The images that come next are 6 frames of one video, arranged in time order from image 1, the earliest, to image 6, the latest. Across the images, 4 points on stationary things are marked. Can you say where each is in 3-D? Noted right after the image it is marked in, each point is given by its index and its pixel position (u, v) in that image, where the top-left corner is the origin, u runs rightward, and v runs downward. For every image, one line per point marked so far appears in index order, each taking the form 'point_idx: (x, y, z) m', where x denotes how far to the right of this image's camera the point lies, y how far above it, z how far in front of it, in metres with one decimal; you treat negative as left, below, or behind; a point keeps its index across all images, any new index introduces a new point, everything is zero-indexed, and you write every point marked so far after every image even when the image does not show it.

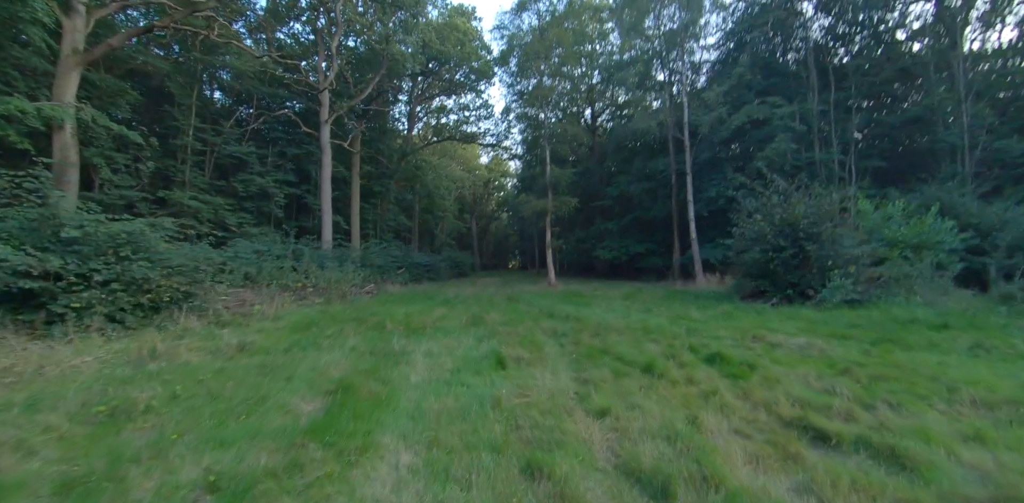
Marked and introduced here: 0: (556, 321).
0: (+1.0, -1.6, +9.3) m
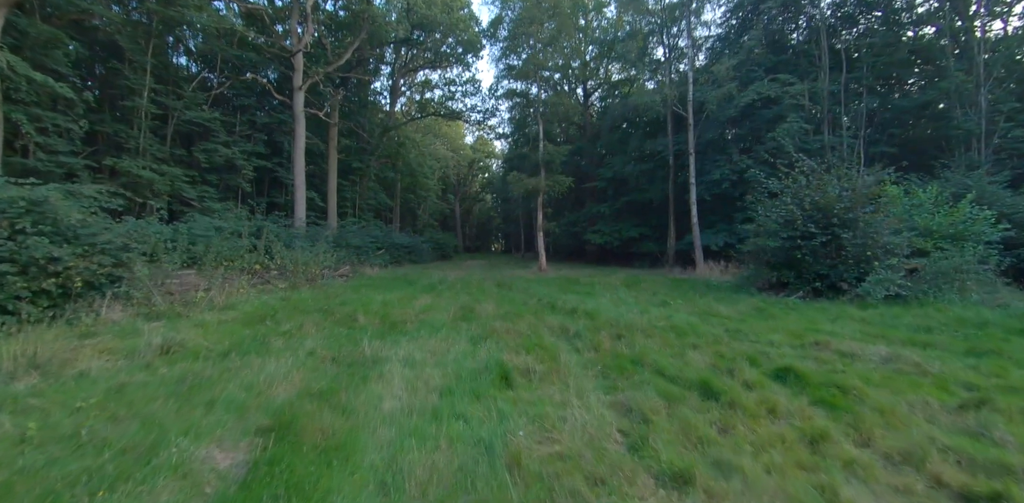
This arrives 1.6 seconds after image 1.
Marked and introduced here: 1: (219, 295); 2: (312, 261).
0: (+1.0, -1.2, +7.8) m
1: (-6.4, -1.0, +9.1) m
2: (-6.5, -0.3, +13.6) m
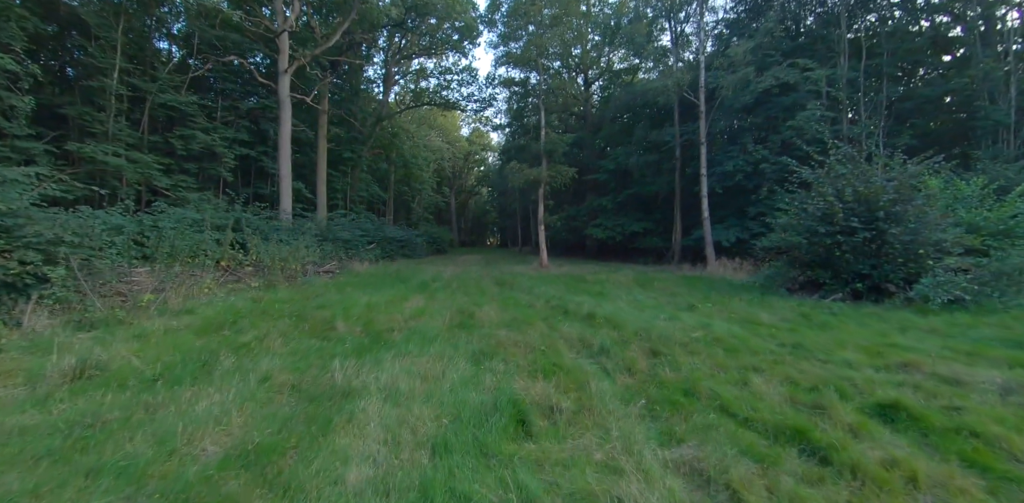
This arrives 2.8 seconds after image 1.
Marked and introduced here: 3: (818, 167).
0: (+1.1, -1.2, +6.6) m
1: (-6.3, -0.8, +7.8) m
2: (-6.4, -0.2, +12.3) m
3: (+8.5, +2.3, +11.5) m
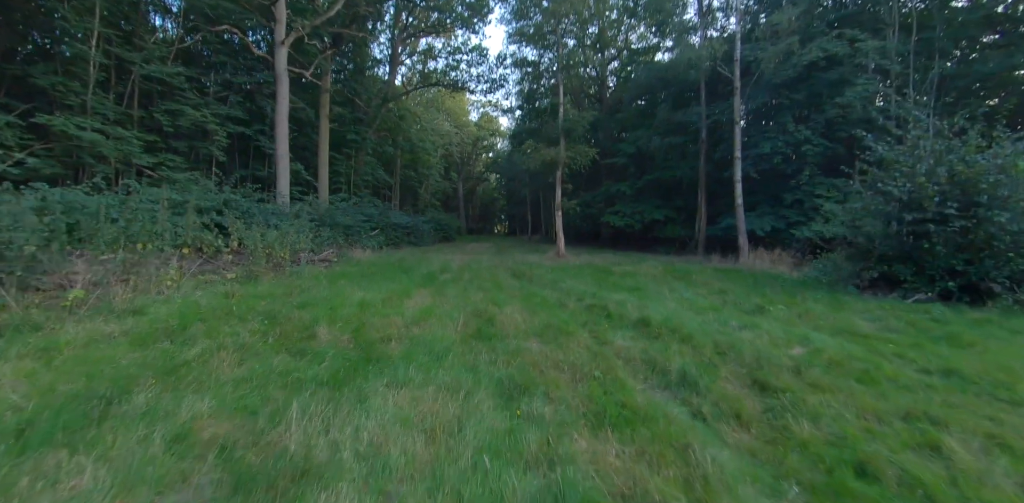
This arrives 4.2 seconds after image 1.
0: (+1.5, -1.0, +5.1) m
1: (-5.9, -0.6, +6.3) m
2: (-5.9, +0.2, +10.8) m
3: (+9.0, +2.5, +9.8) m
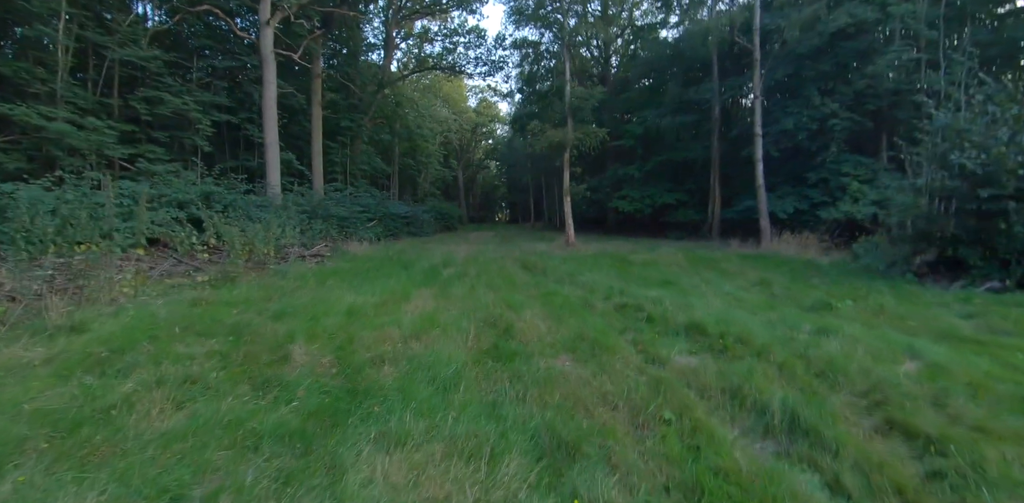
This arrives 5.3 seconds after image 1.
0: (+1.7, -0.9, +4.0) m
1: (-5.6, -0.6, +5.3) m
2: (-5.7, +0.3, +9.7) m
3: (+9.1, +2.9, +8.6) m
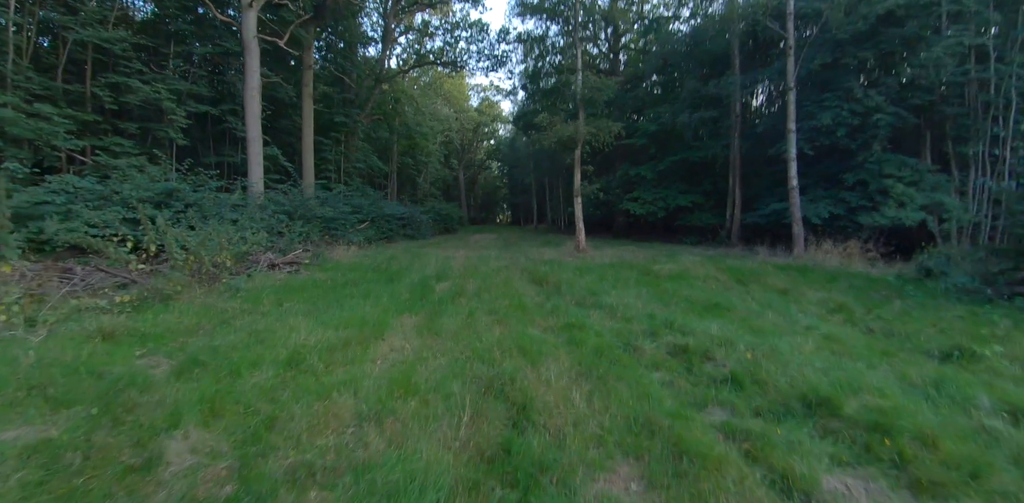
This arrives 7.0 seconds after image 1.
0: (+1.9, -1.1, +2.4) m
1: (-5.5, -0.8, +3.7) m
2: (-5.6, +0.1, +8.1) m
3: (+9.3, +2.6, +7.0) m
